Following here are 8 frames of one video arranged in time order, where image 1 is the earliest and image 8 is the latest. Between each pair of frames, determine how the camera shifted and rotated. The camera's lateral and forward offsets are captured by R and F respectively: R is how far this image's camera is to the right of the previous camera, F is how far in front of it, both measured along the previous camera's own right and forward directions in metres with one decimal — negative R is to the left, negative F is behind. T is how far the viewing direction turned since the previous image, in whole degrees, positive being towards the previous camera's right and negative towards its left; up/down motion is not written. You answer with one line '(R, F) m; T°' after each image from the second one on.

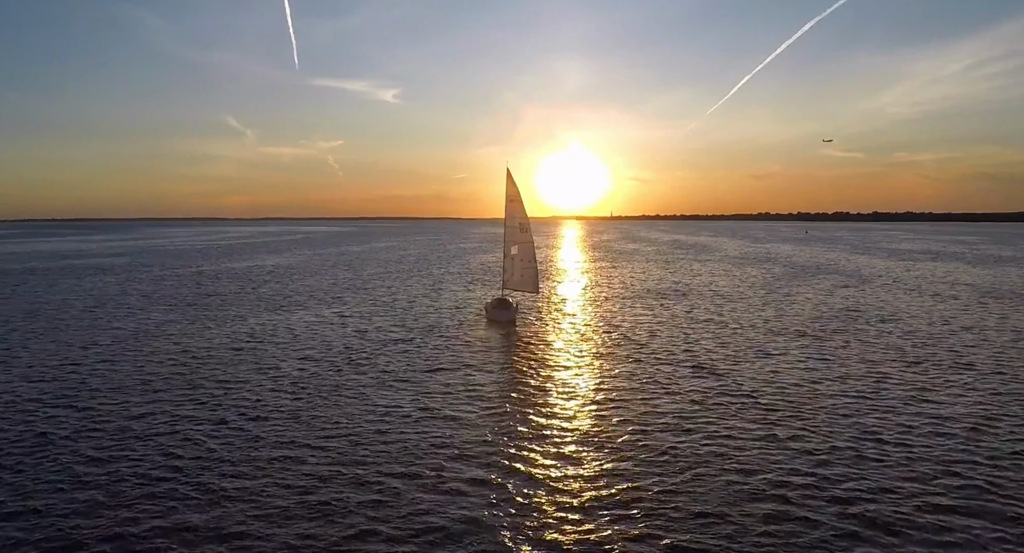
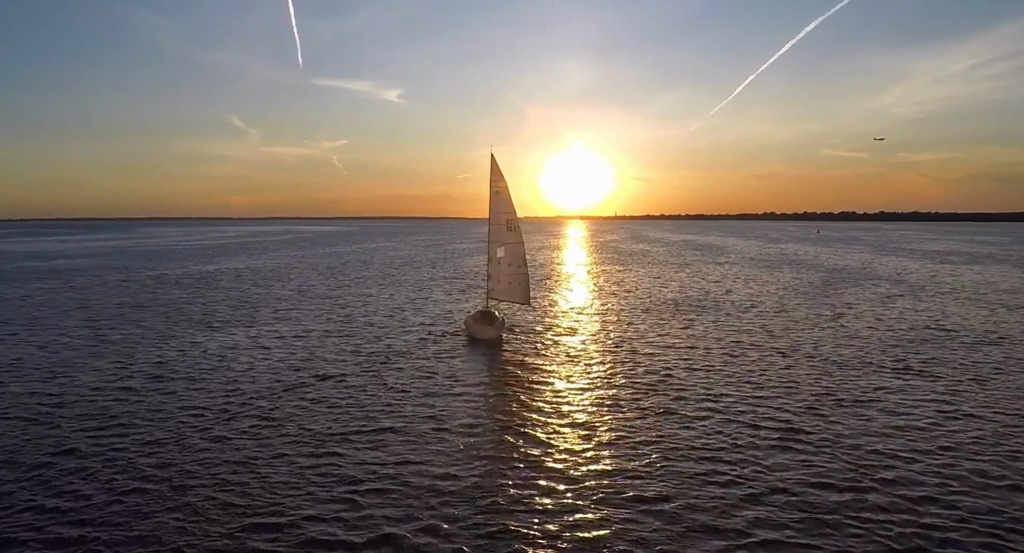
(+1.1, +9.0) m; 0°
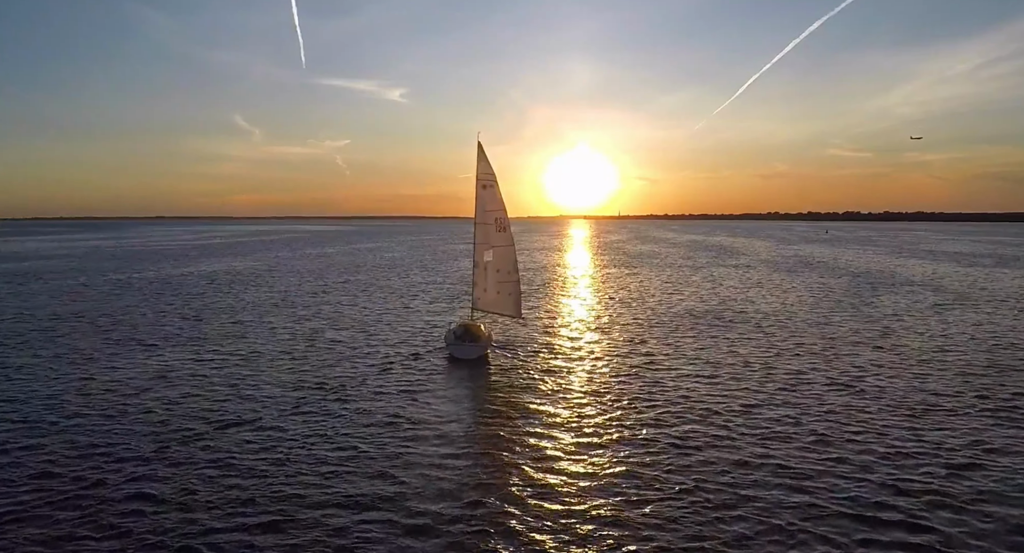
(+0.7, +5.9) m; 0°
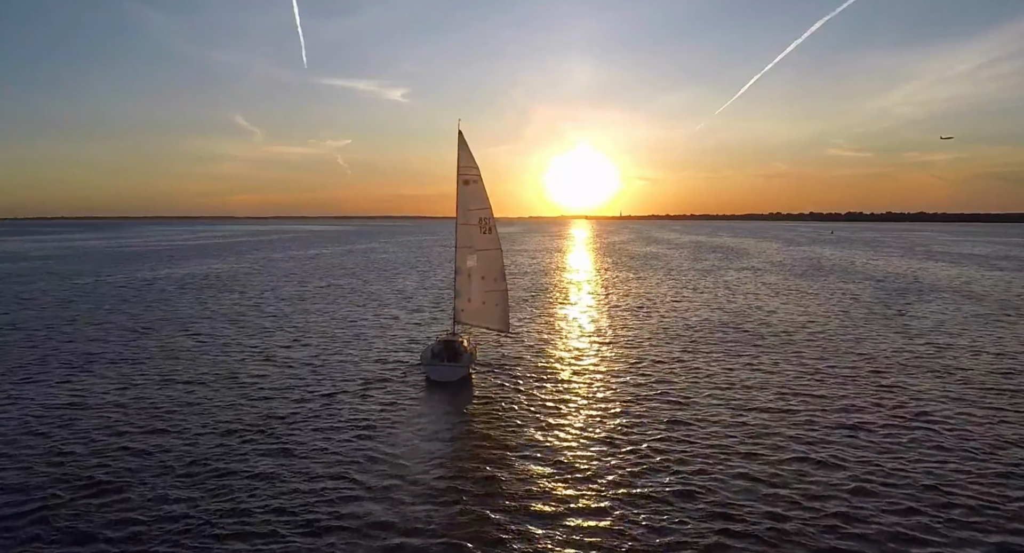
(+0.7, +4.7) m; 0°
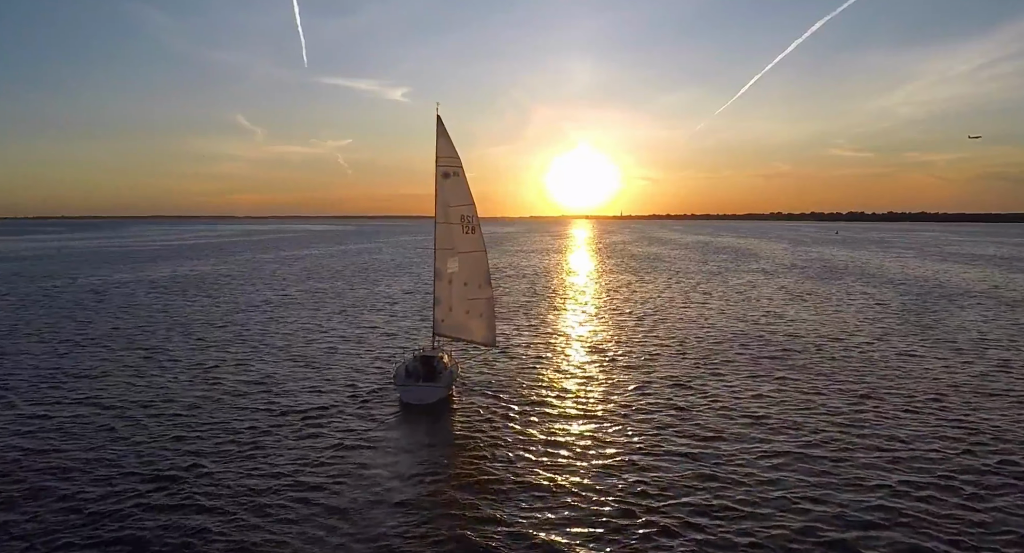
(+0.5, +3.9) m; 0°
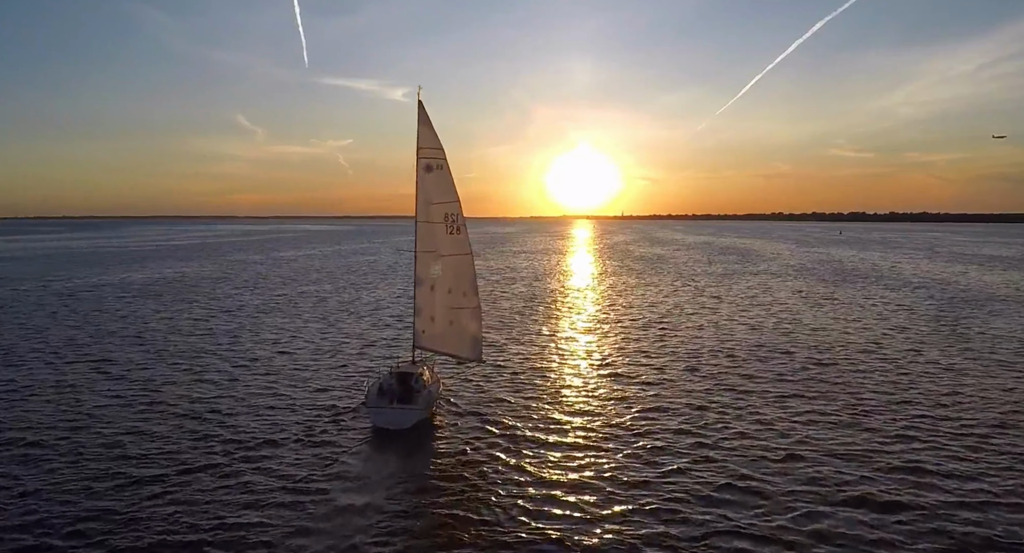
(+0.3, +3.0) m; 0°
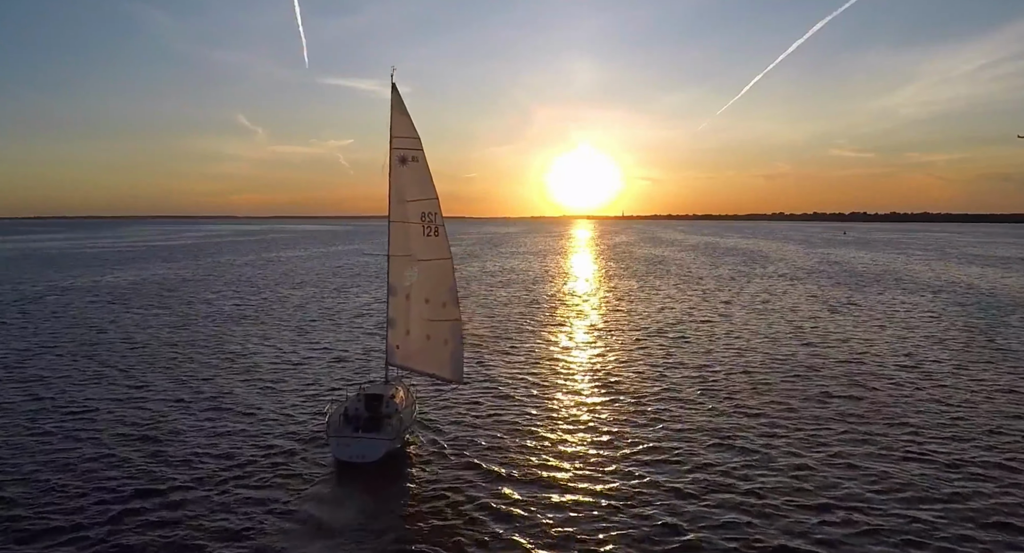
(+0.4, +2.9) m; 0°
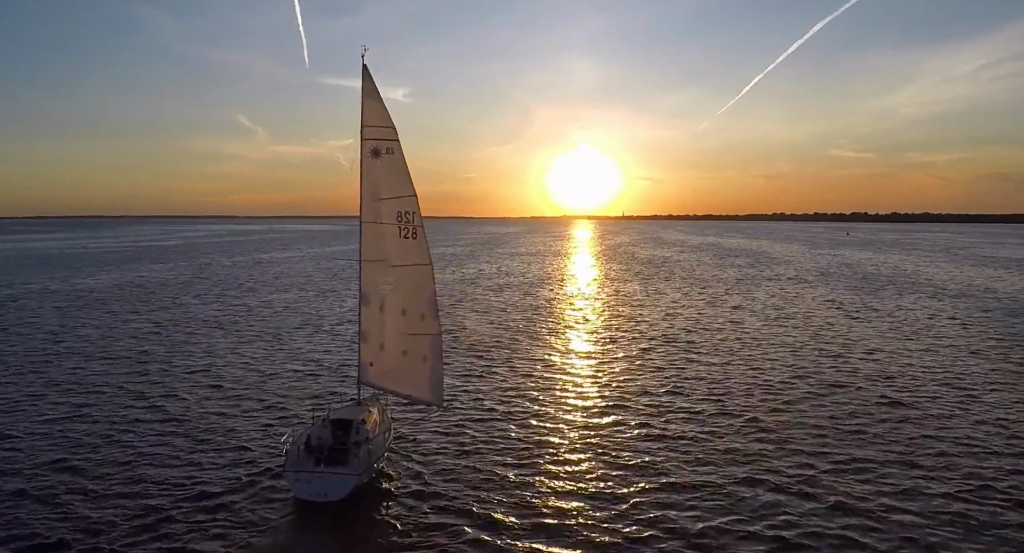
(+0.3, +2.4) m; 0°
